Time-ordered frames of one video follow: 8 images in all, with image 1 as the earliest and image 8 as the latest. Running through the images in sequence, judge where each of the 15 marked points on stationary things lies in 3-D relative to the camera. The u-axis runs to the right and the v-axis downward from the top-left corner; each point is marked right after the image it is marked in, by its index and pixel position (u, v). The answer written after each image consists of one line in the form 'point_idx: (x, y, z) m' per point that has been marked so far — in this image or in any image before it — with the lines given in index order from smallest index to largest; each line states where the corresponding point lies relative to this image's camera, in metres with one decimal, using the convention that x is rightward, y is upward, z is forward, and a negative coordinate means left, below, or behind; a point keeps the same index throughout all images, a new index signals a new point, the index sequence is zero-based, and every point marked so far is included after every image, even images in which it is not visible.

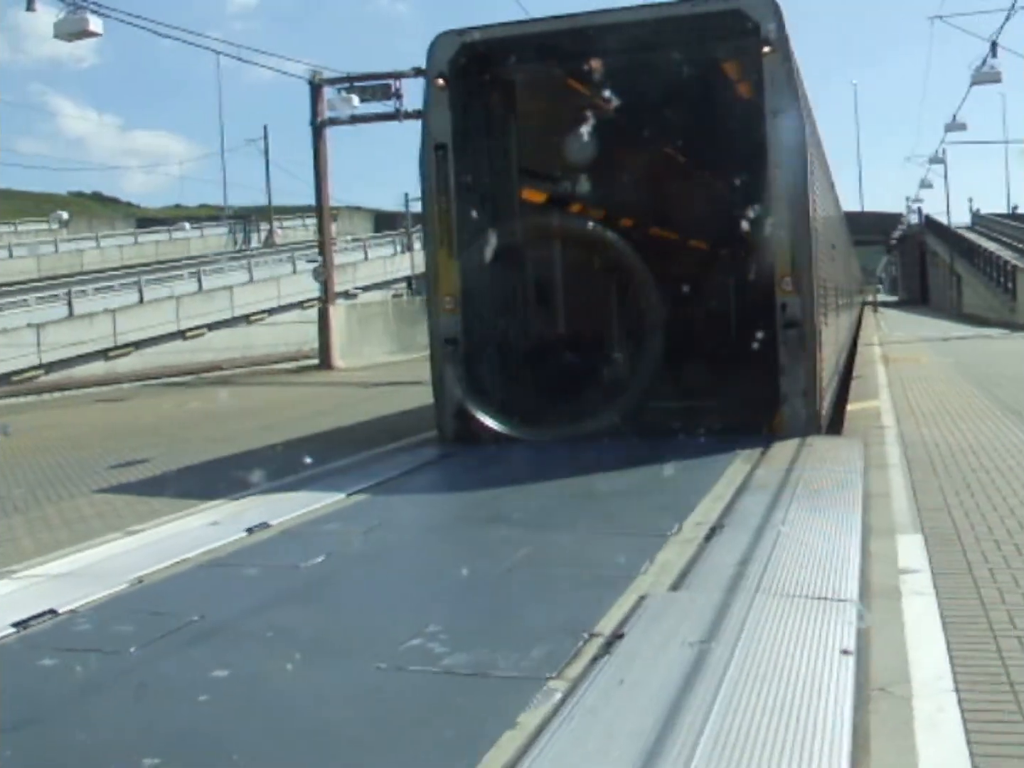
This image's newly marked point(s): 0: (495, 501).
0: (-0.1, -0.6, +9.6) m
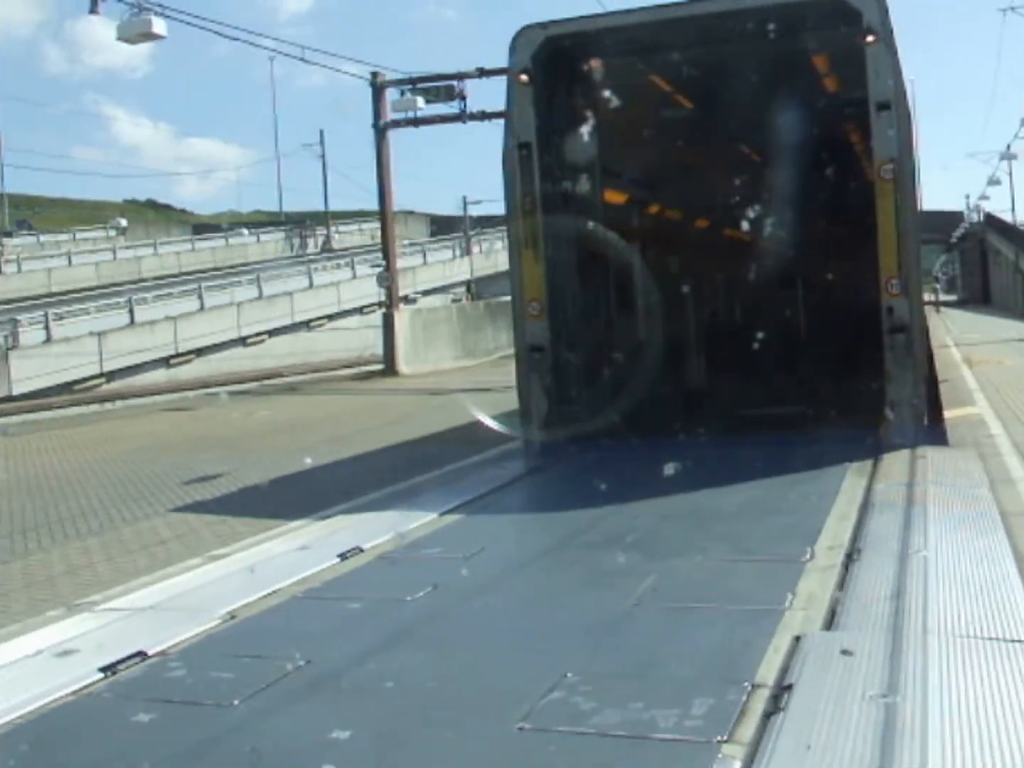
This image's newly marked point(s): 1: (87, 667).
0: (+0.4, -0.7, +8.9) m
1: (-1.3, -0.9, +5.7) m
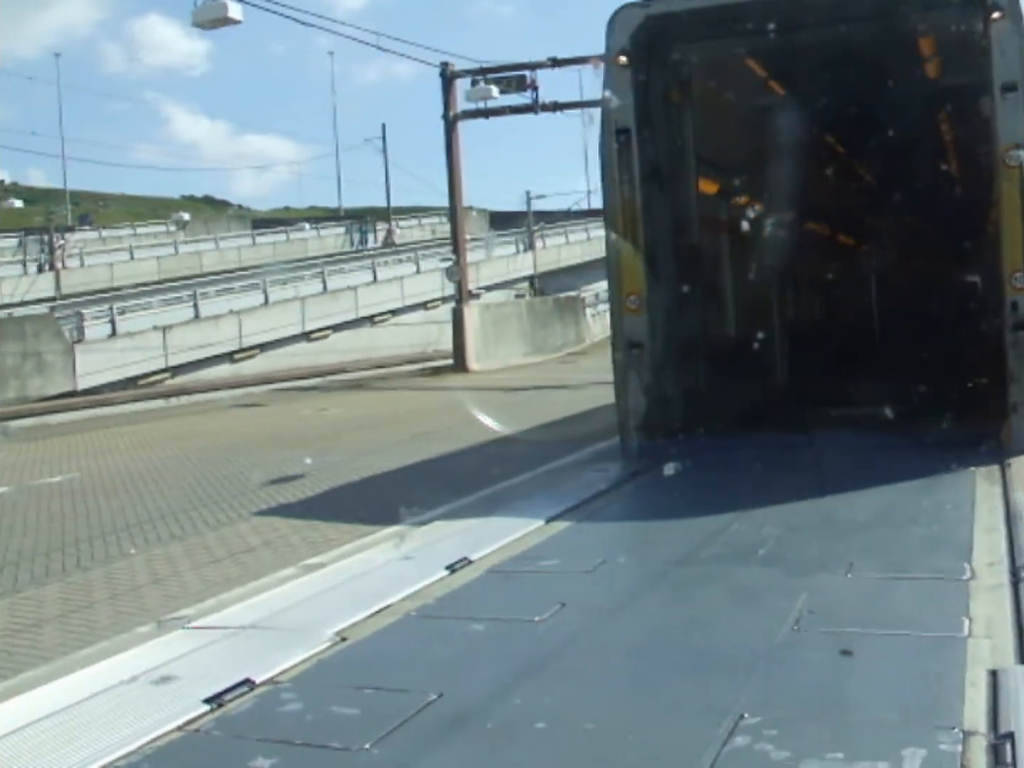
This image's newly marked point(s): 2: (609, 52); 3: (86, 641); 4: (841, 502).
0: (+1.0, -0.7, +8.3) m
1: (-0.9, -0.9, +5.1) m
2: (+0.6, +2.1, +11.8) m
3: (-1.5, -0.9, +6.5) m
4: (+1.6, -0.6, +9.2) m
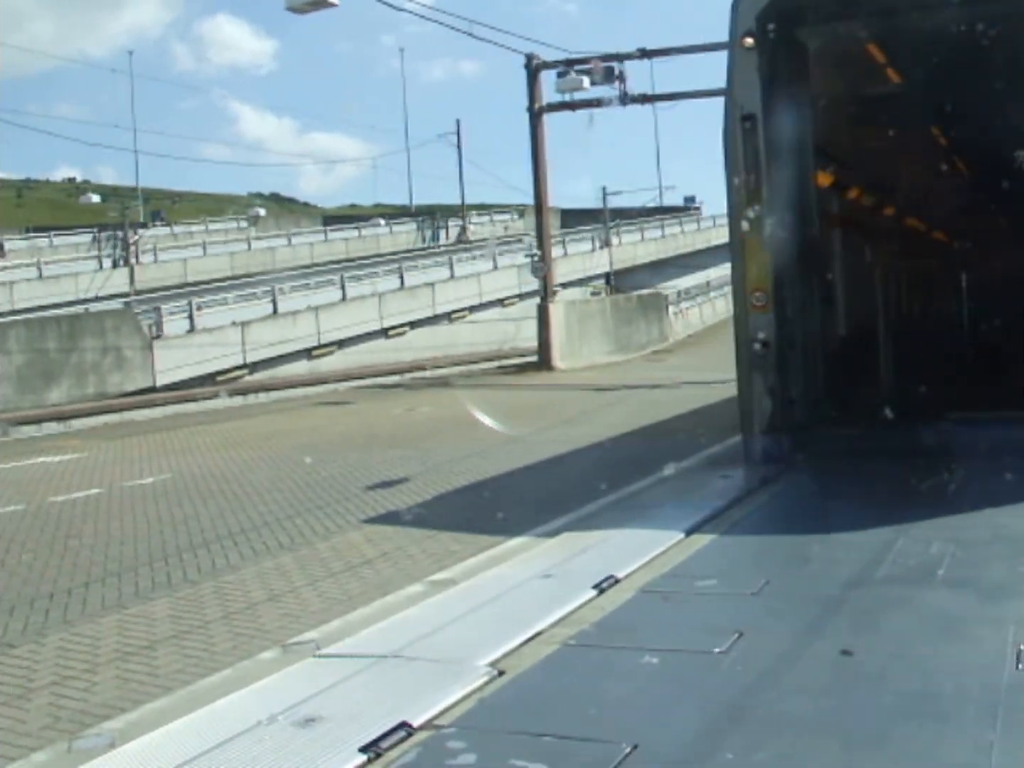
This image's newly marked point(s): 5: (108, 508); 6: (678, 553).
0: (+1.5, -0.7, +7.6) m
1: (-0.4, -0.9, +4.4) m
2: (+1.3, +2.1, +11.1) m
3: (-1.0, -0.9, +5.9) m
4: (+2.2, -0.6, +8.4) m
5: (-2.3, -0.7, +10.6) m
6: (+0.7, -0.7, +7.8) m
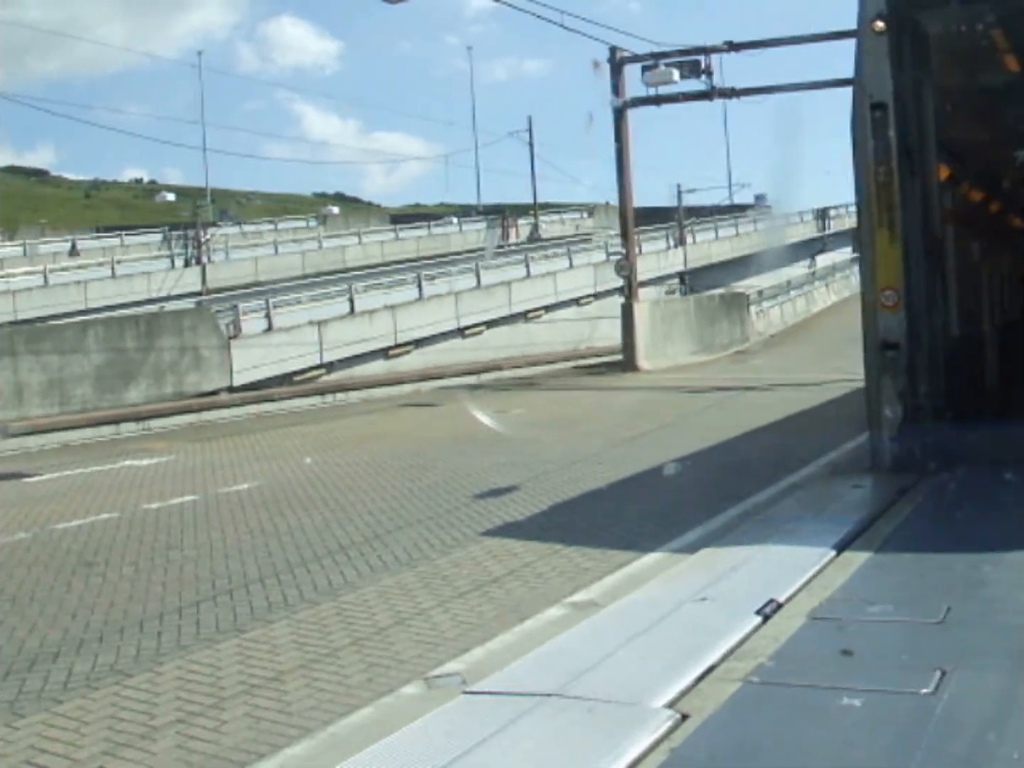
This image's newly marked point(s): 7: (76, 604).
0: (+2.1, -0.7, +6.9) m
1: (0.0, -0.9, +3.9) m
2: (+2.0, +2.1, +10.5) m
3: (-0.5, -0.9, +5.3) m
4: (+2.8, -0.6, +7.7) m
5: (-1.7, -0.7, +10.1) m
6: (+1.3, -0.7, +7.2) m
7: (-1.7, -0.9, +7.3) m
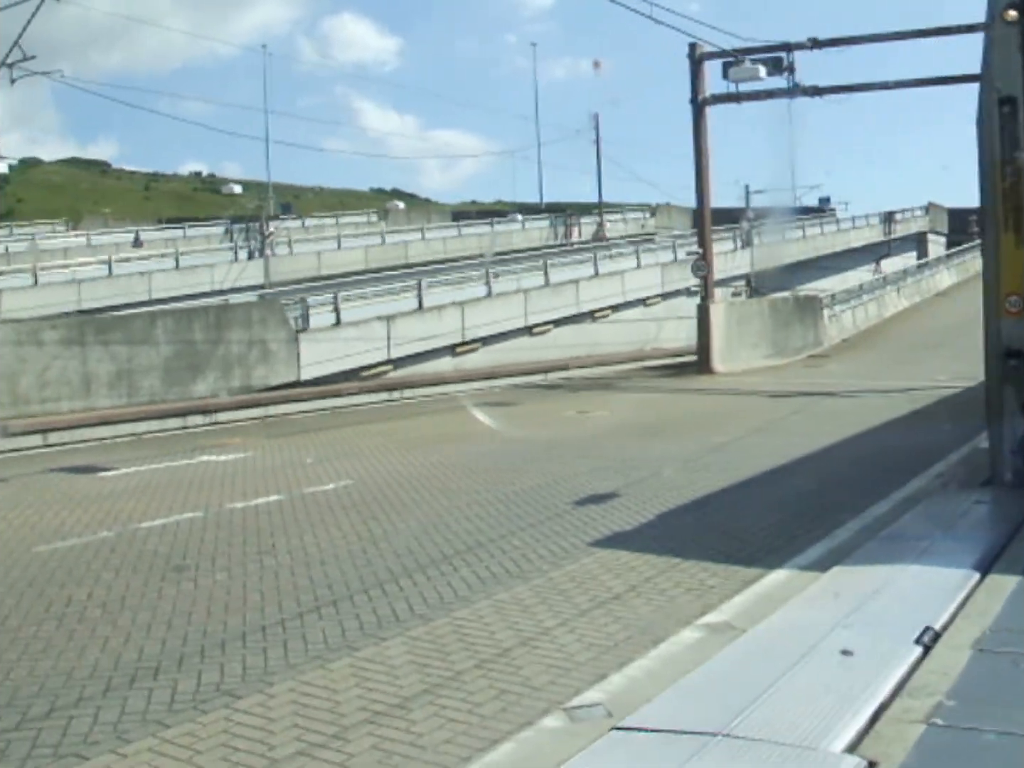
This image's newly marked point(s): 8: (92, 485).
0: (+2.5, -0.7, +6.3) m
1: (+0.4, -0.9, +3.4) m
2: (+2.6, +2.0, +9.9) m
3: (-0.1, -0.9, +4.8) m
4: (+3.3, -0.7, +7.1) m
5: (-1.1, -0.7, +9.6) m
6: (+1.7, -0.8, +6.6) m
7: (-1.3, -0.8, +6.8) m
8: (-2.7, -0.6, +11.7) m
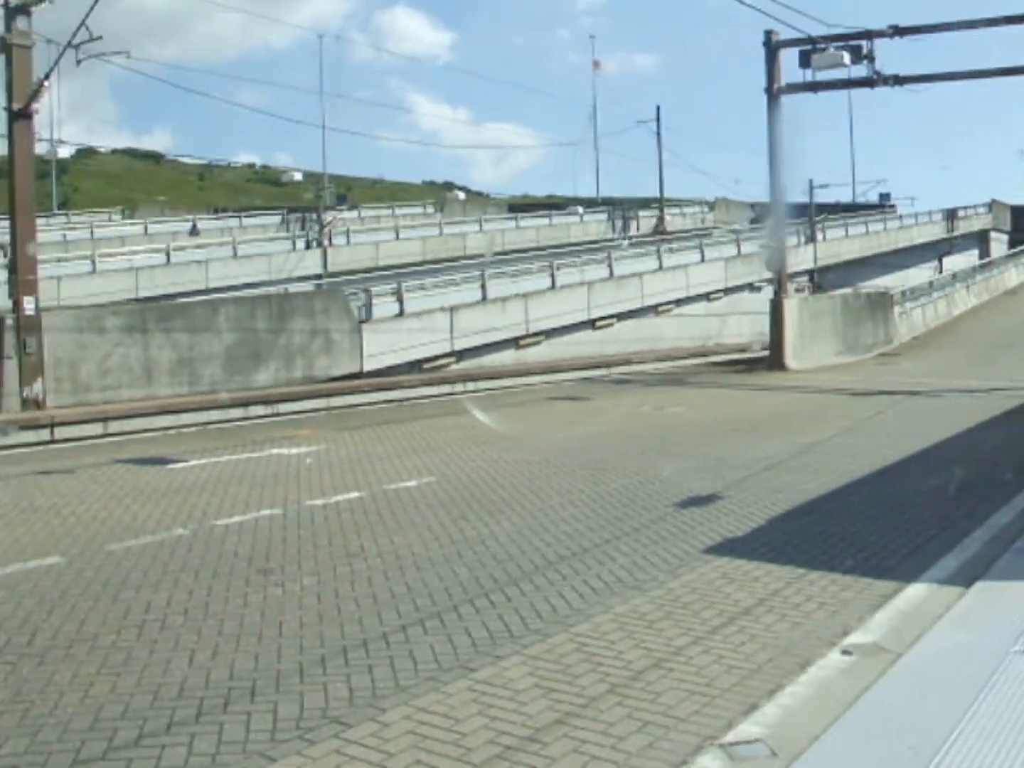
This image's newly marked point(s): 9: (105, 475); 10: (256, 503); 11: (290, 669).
0: (+2.9, -0.8, +5.6) m
1: (+0.7, -0.9, +2.7) m
2: (+3.1, +2.0, +9.2) m
3: (+0.3, -0.9, +4.2) m
4: (+3.7, -0.7, +6.4) m
5: (-0.6, -0.6, +9.0) m
6: (+2.1, -0.8, +6.0) m
7: (-0.9, -0.8, +6.2) m
8: (-2.1, -0.6, +11.1) m
9: (-2.5, -0.6, +11.4) m
10: (-1.4, -0.6, +9.8) m
11: (-0.6, -0.8, +5.4) m
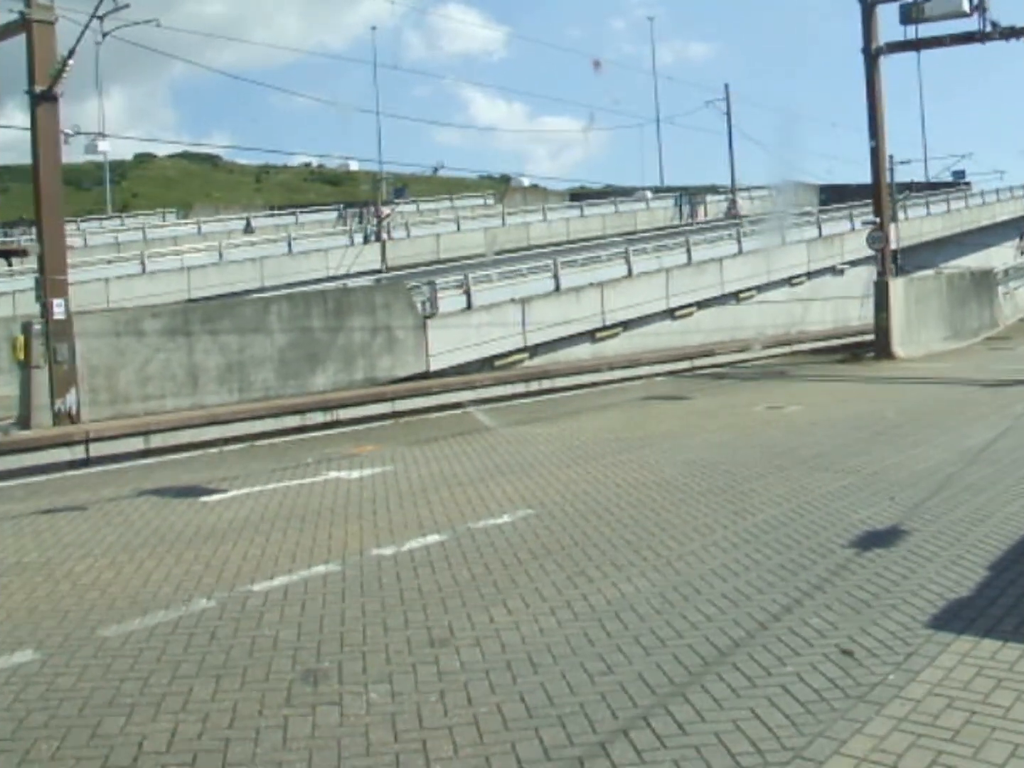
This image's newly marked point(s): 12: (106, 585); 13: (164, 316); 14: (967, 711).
0: (+3.3, -0.7, +3.3) m
1: (+1.0, -0.9, +0.5) m
2: (+3.6, +2.1, +6.9) m
3: (+0.6, -1.0, +2.0) m
4: (+4.1, -0.7, +4.1) m
5: (-0.1, -0.7, +6.8) m
6: (+2.5, -0.8, +3.7) m
7: (-0.5, -0.9, +4.0) m
8: (-1.6, -0.6, +9.0) m
9: (-1.9, -0.6, +9.2) m
10: (-0.8, -0.7, +7.6) m
11: (-0.3, -0.9, +3.2) m
12: (-1.5, -0.7, +6.9) m
13: (-3.5, +0.7, +18.5) m
14: (+1.1, -0.8, +4.5) m
